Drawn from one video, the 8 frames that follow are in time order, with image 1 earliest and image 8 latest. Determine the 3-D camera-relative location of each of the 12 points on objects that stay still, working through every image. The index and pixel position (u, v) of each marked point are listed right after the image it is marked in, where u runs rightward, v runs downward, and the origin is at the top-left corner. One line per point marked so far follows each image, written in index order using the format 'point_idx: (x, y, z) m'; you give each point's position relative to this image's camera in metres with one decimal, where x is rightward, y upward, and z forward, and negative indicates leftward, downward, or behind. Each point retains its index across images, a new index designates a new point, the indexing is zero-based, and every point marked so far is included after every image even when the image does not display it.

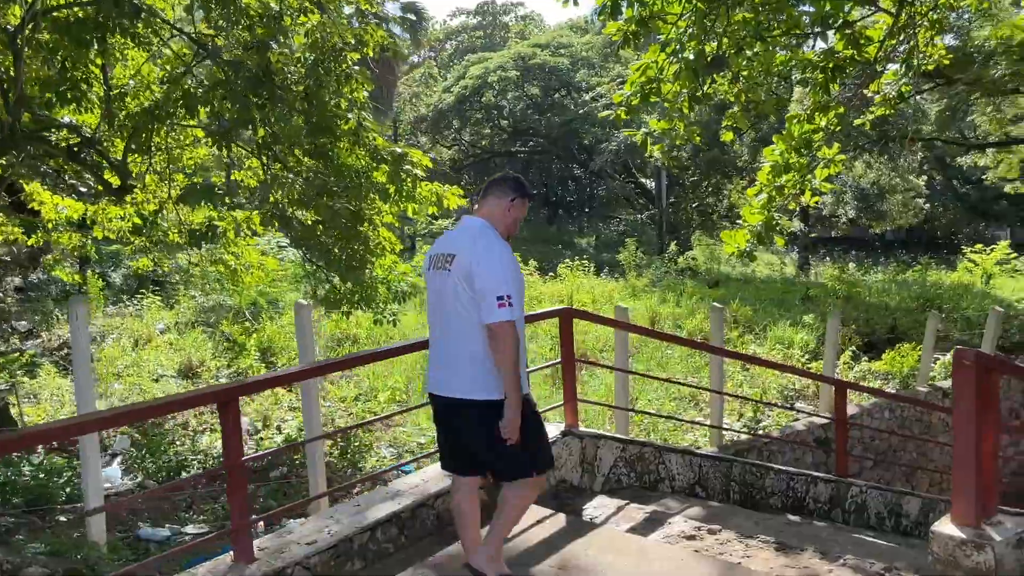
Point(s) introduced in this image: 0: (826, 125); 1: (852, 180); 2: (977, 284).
0: (+3.3, +1.7, +9.1) m
1: (+7.6, +2.4, +19.3) m
2: (+8.9, +0.1, +16.5) m
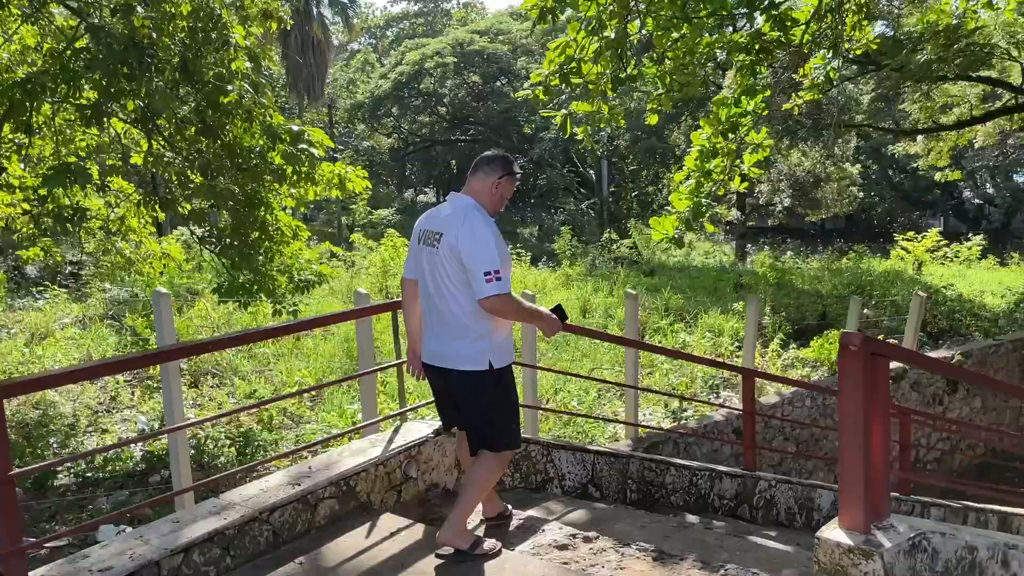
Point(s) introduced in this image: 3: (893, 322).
0: (+2.5, +1.8, +8.9) m
1: (+6.2, +2.7, +19.4) m
2: (+7.7, +0.3, +16.7) m
3: (+4.8, -0.5, +11.0) m
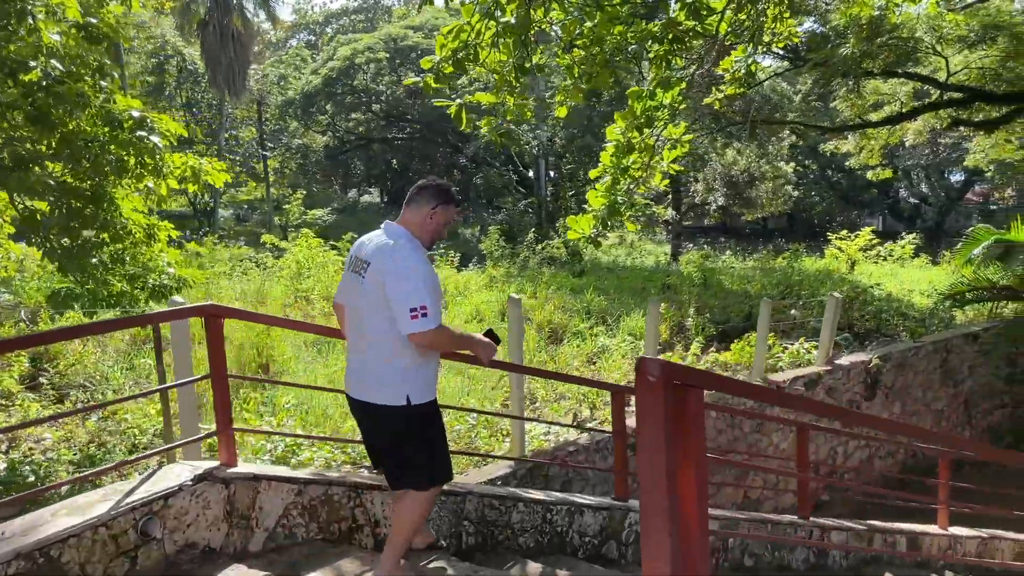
0: (+1.6, +1.8, +8.5) m
1: (+4.7, +2.7, +19.2) m
2: (+6.3, +0.3, +16.6) m
3: (+3.8, -0.5, +10.7) m
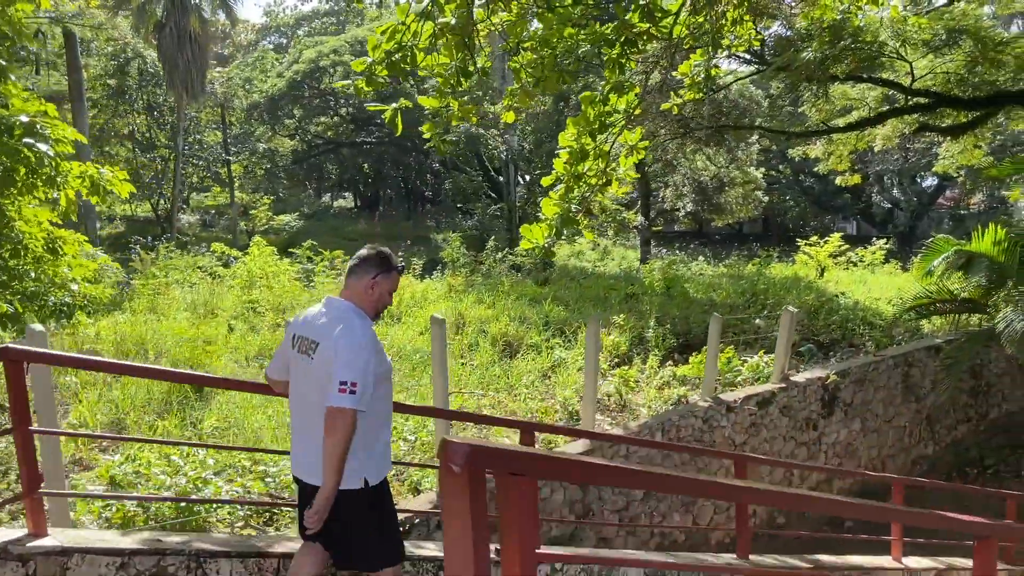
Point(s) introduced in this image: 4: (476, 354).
0: (+1.1, +1.7, +8.2) m
1: (+4.0, +2.6, +19.0) m
2: (+5.7, +0.2, +16.4) m
3: (+3.3, -0.6, +10.5) m
4: (-0.4, -0.7, +8.9) m
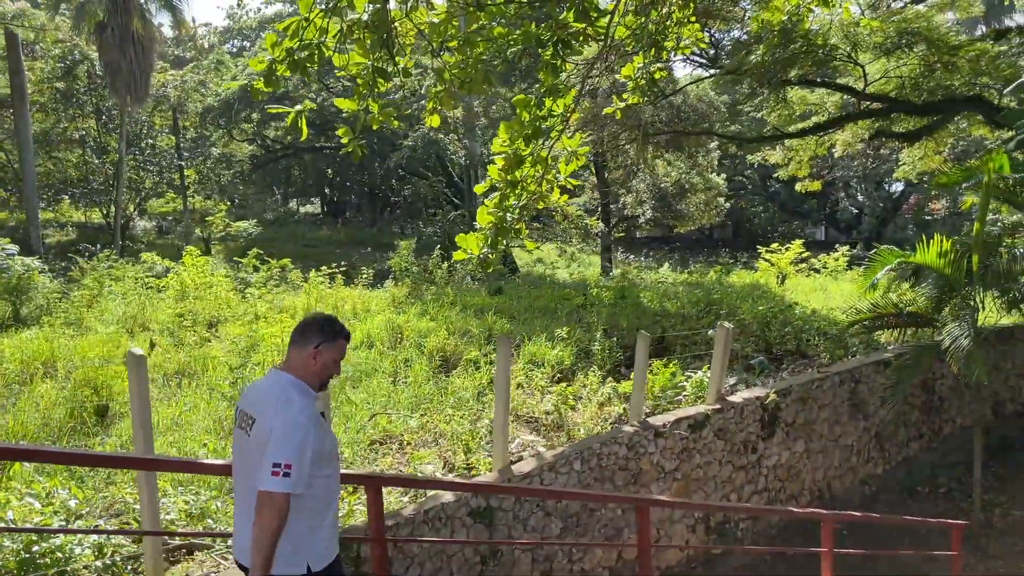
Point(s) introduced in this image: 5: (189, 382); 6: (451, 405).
0: (+0.4, +1.6, +7.8) m
1: (+3.0, +2.4, +18.7) m
2: (+4.8, +0.1, +16.1) m
3: (+2.6, -0.7, +10.1) m
4: (-1.0, -0.8, +8.4) m
5: (-2.9, -0.9, +7.8) m
6: (-0.5, -1.0, +7.6) m
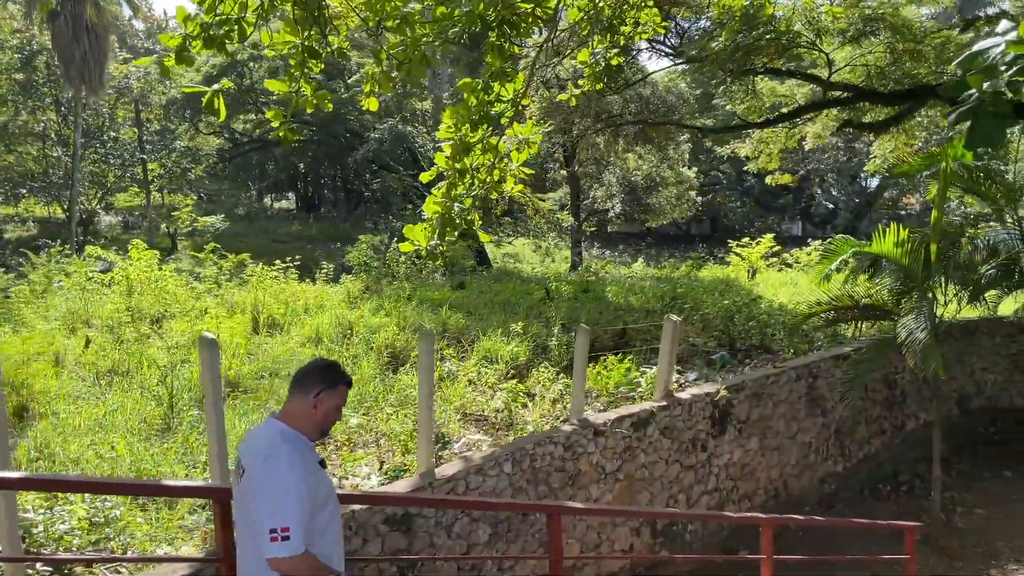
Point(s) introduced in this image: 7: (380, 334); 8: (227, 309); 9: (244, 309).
0: (0.0, +1.7, +7.5) m
1: (+2.4, +2.5, +18.4) m
2: (+4.2, +0.2, +15.9) m
3: (+2.1, -0.6, +9.9) m
4: (-1.5, -0.7, +8.1) m
5: (-3.4, -0.8, +7.5) m
6: (-1.0, -1.0, +7.3) m
7: (-1.4, -0.5, +8.9) m
8: (-3.3, -0.2, +10.0) m
9: (-3.1, -0.2, +10.0) m
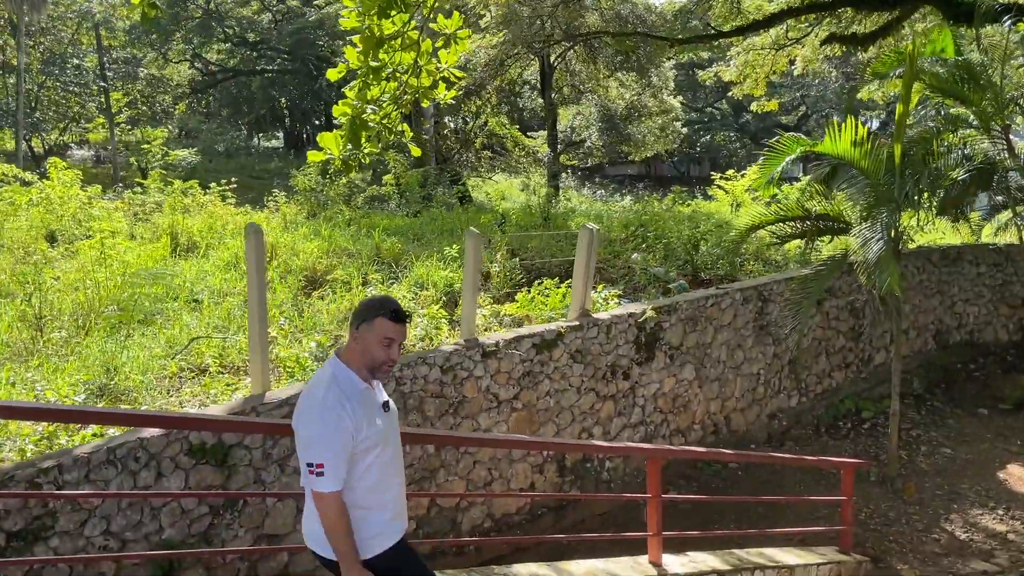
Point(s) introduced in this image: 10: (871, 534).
0: (-0.6, +2.3, +6.6) m
1: (+1.8, +3.8, +17.4) m
2: (+3.6, +1.3, +15.1) m
3: (+1.5, +0.2, +9.1) m
4: (-2.1, 0.0, +7.4) m
5: (-4.0, -0.1, +6.7) m
6: (-1.6, -0.3, +6.5) m
7: (-2.0, +0.3, +8.1) m
8: (-3.9, +0.6, +9.2) m
9: (-3.7, +0.6, +9.2) m
10: (+2.8, -1.9, +6.7) m
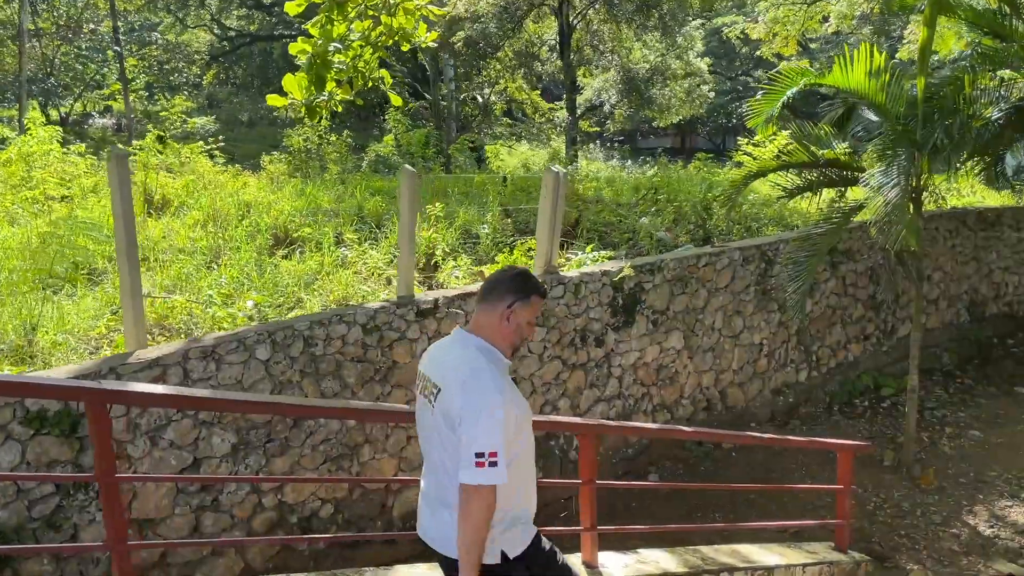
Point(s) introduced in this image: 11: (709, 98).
0: (-0.8, +2.6, +6.0) m
1: (+2.1, +4.4, +16.6) m
2: (+3.8, +1.8, +14.2) m
3: (+1.4, +0.5, +8.4) m
4: (-2.2, +0.3, +6.8) m
5: (-4.2, +0.2, +6.3) m
6: (-1.8, 0.0, +6.0) m
7: (-2.1, +0.6, +7.6) m
8: (-3.9, +1.0, +8.7) m
9: (-3.8, +1.0, +8.7) m
10: (+2.6, -1.7, +6.0) m
11: (+4.3, +4.1, +18.9) m
